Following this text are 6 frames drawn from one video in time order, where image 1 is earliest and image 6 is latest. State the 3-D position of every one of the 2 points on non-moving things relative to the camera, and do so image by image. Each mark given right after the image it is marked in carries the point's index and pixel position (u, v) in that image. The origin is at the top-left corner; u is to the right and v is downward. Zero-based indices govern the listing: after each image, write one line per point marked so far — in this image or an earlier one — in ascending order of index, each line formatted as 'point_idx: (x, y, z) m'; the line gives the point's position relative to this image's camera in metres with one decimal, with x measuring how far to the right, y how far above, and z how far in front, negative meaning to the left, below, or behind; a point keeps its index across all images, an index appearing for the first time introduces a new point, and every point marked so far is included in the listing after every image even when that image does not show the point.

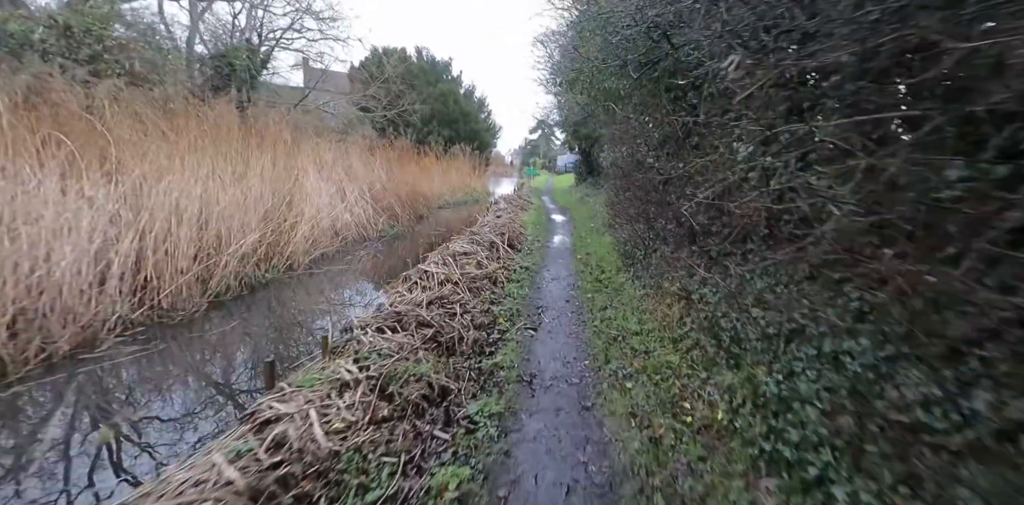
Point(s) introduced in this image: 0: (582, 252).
0: (+1.4, 0.0, +6.8) m
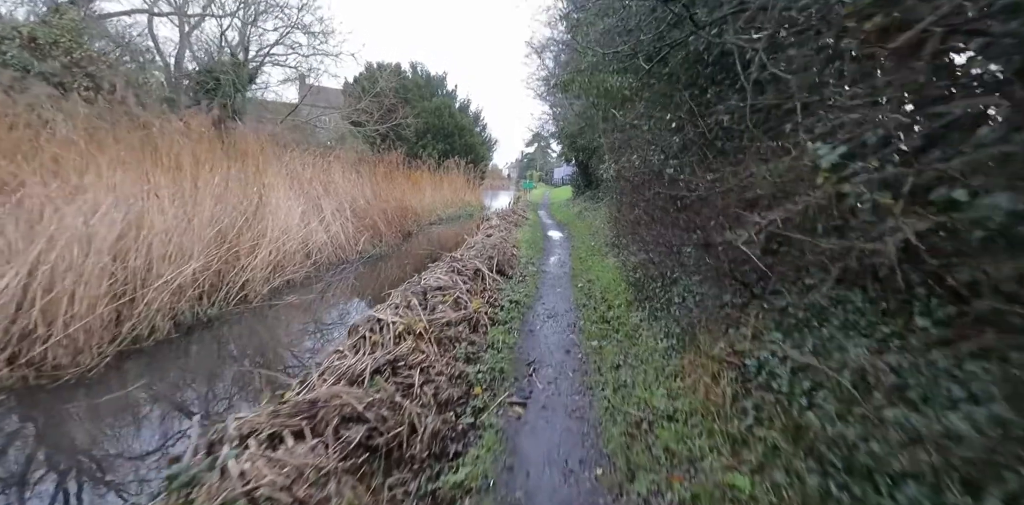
0: (+1.2, -0.4, +5.9) m
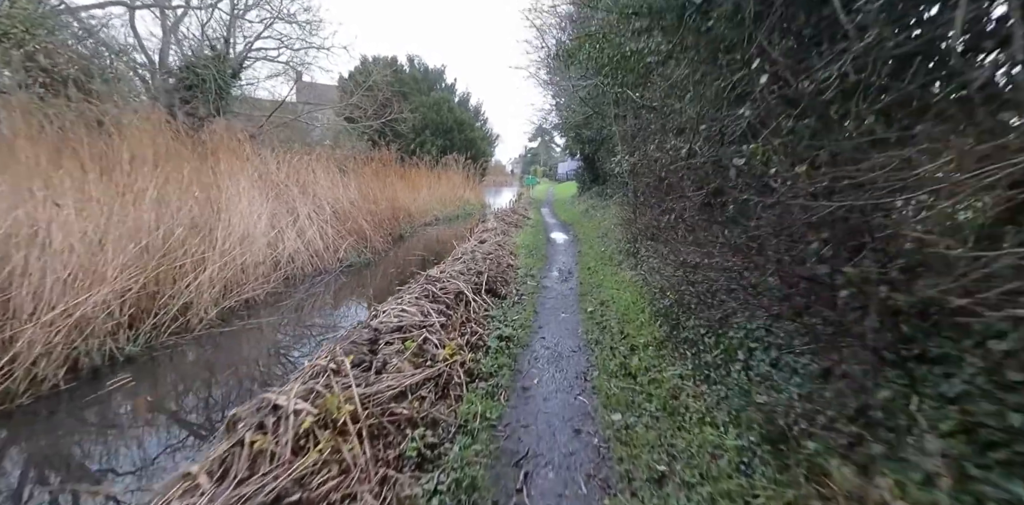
0: (+1.1, -0.6, +4.8) m
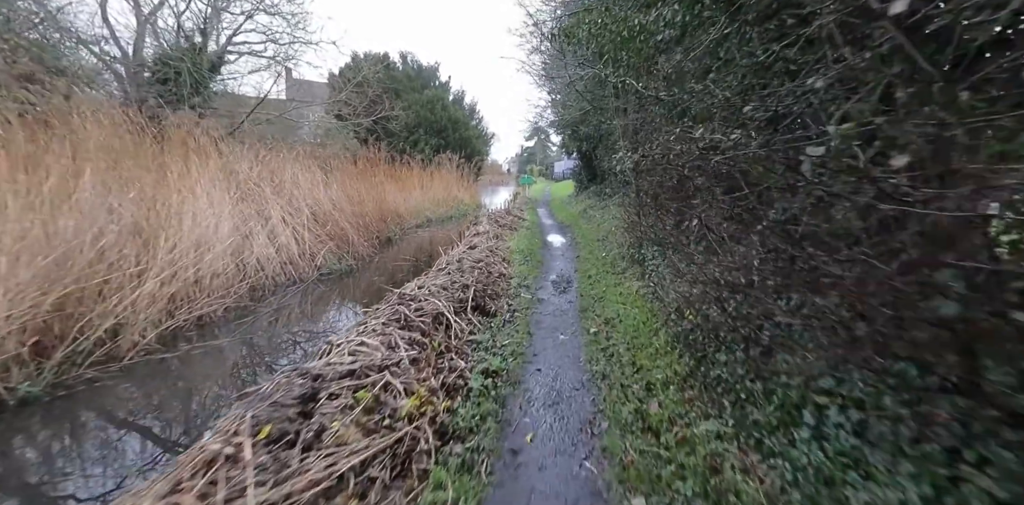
0: (+1.0, -0.7, +4.2) m
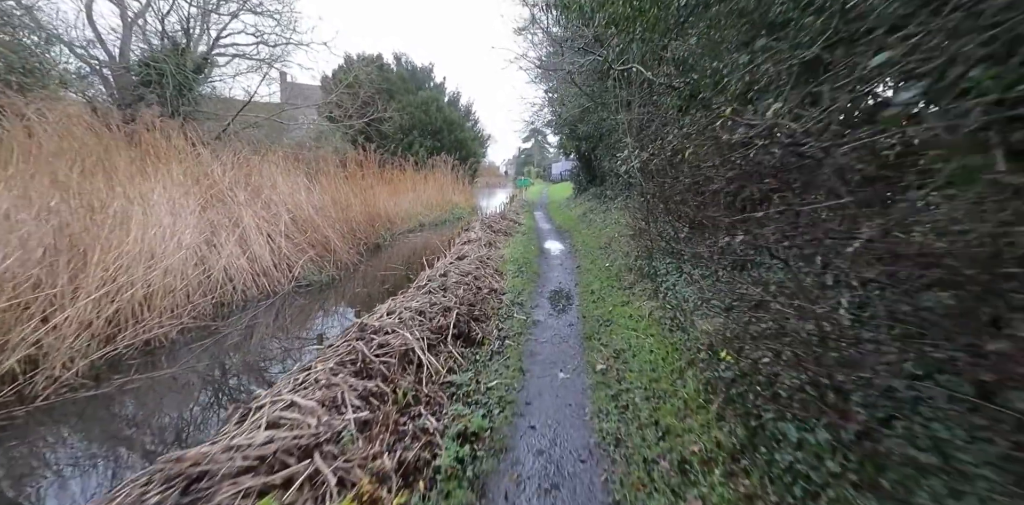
0: (+0.9, -0.9, +3.5) m
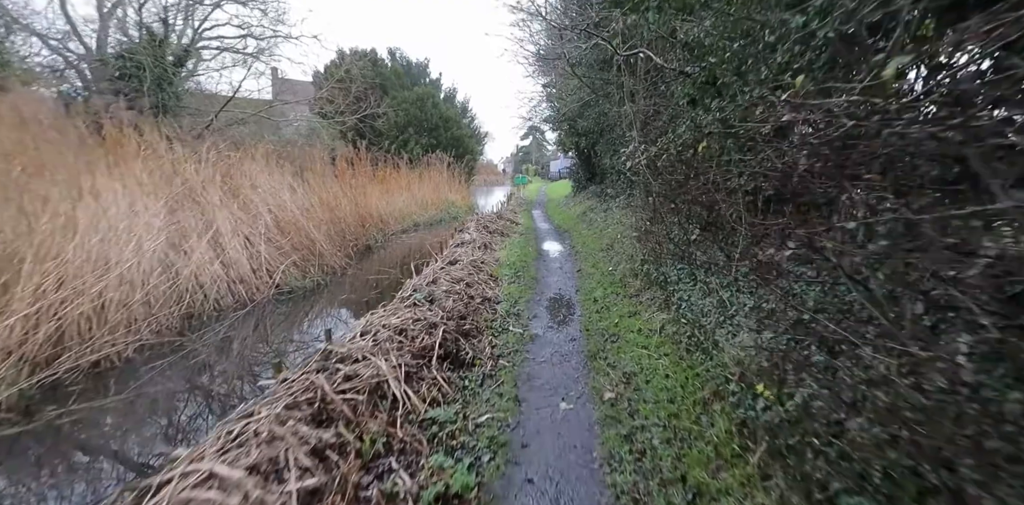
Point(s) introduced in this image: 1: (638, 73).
0: (+0.9, -0.9, +3.1) m
1: (+1.6, +2.5, +4.8) m
